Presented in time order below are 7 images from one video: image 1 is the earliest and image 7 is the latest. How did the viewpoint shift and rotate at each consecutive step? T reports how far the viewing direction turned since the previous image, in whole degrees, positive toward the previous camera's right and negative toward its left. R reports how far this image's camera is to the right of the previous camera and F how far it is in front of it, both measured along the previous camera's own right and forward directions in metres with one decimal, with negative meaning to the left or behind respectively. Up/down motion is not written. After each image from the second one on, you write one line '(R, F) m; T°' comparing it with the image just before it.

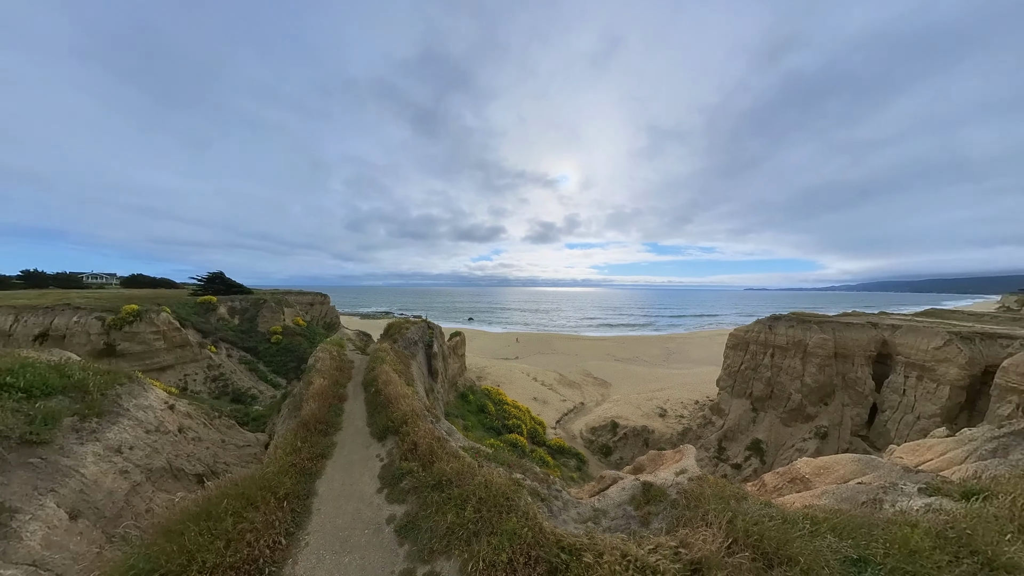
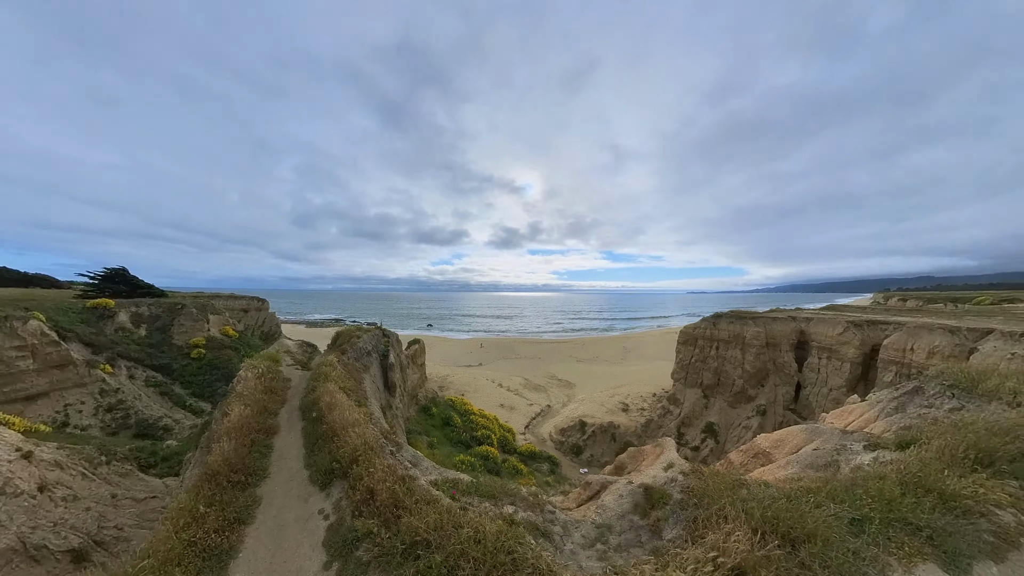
(-2.1, +0.3) m; +12°
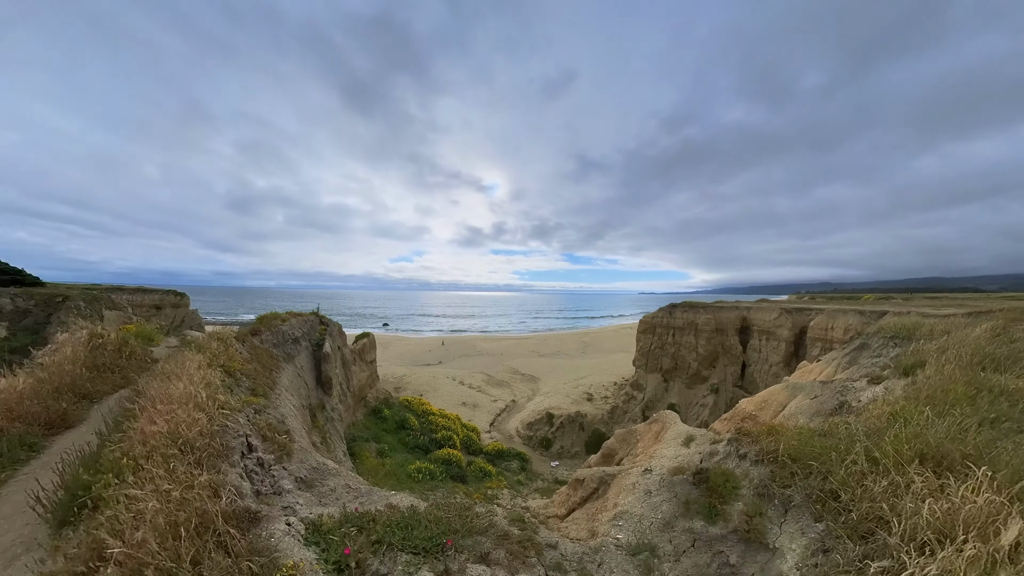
(-1.5, +0.3) m; +10°
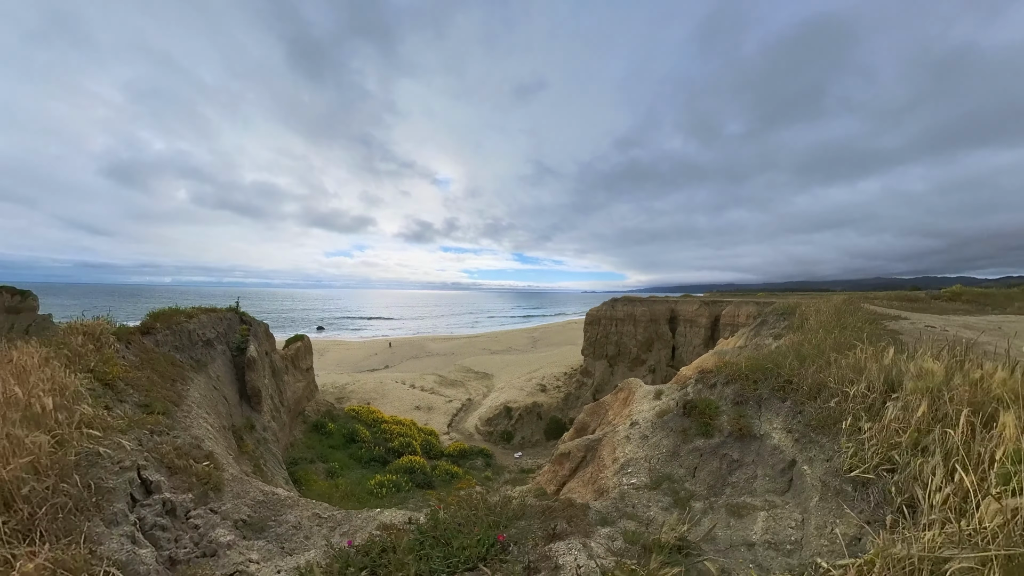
(-2.6, 0.0) m; +15°
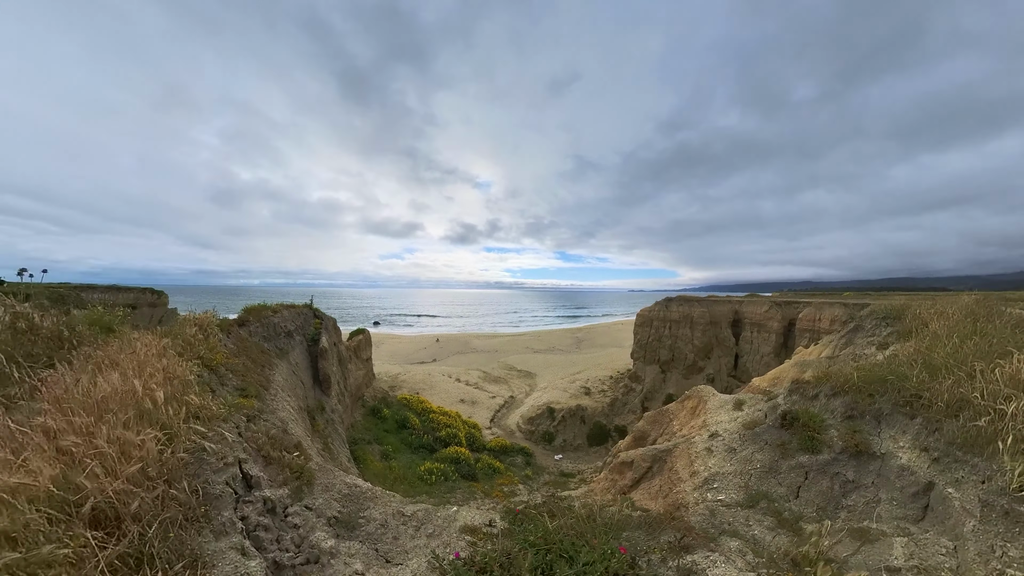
(+0.8, +0.1) m; -10°
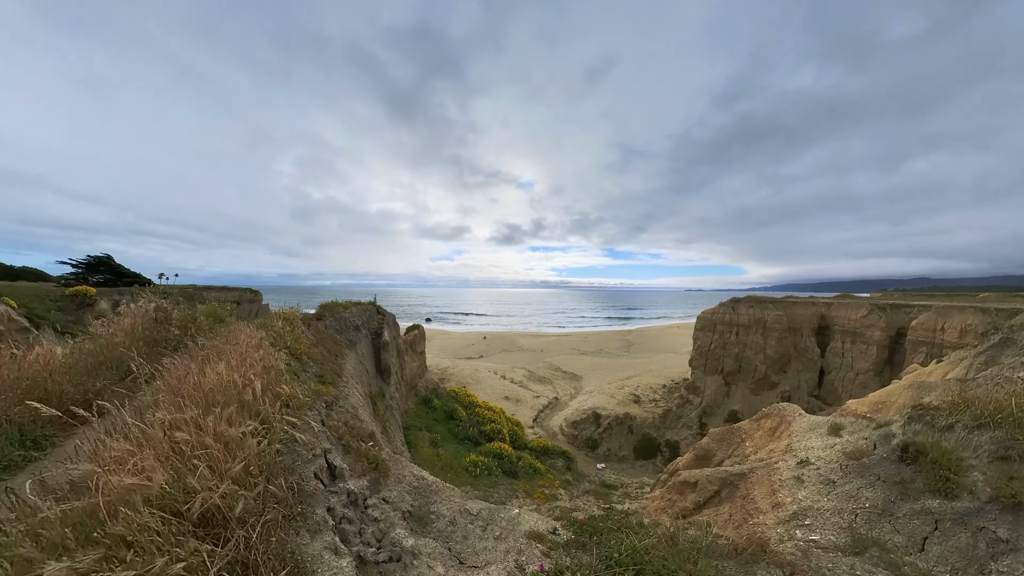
(+1.2, +0.2) m; -12°
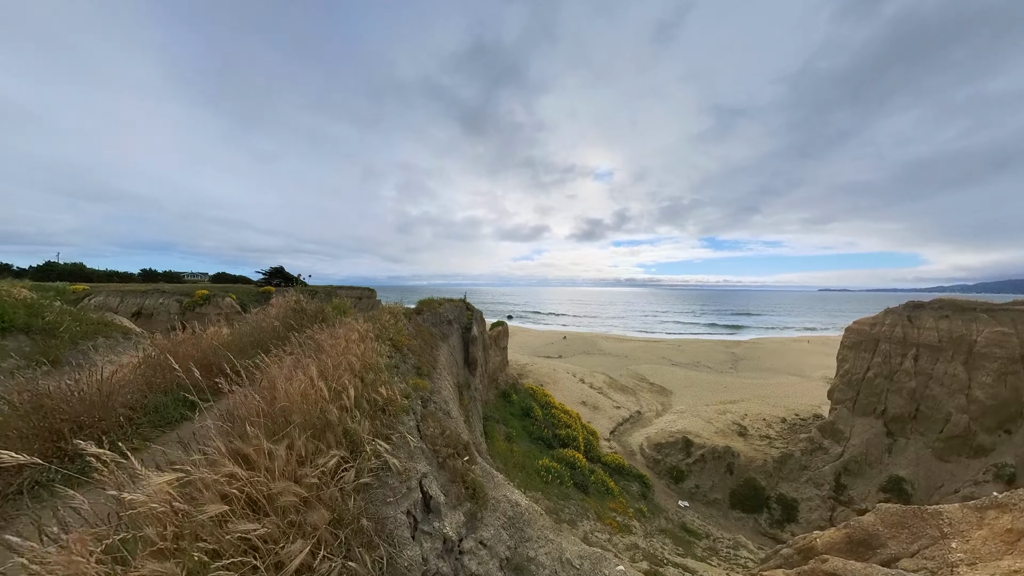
(+2.9, +0.8) m; -22°
